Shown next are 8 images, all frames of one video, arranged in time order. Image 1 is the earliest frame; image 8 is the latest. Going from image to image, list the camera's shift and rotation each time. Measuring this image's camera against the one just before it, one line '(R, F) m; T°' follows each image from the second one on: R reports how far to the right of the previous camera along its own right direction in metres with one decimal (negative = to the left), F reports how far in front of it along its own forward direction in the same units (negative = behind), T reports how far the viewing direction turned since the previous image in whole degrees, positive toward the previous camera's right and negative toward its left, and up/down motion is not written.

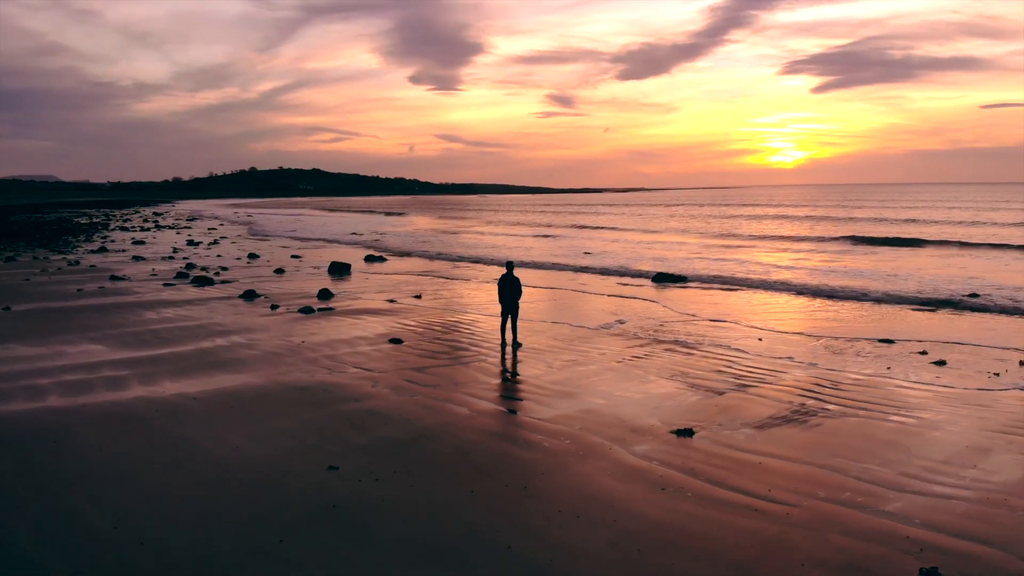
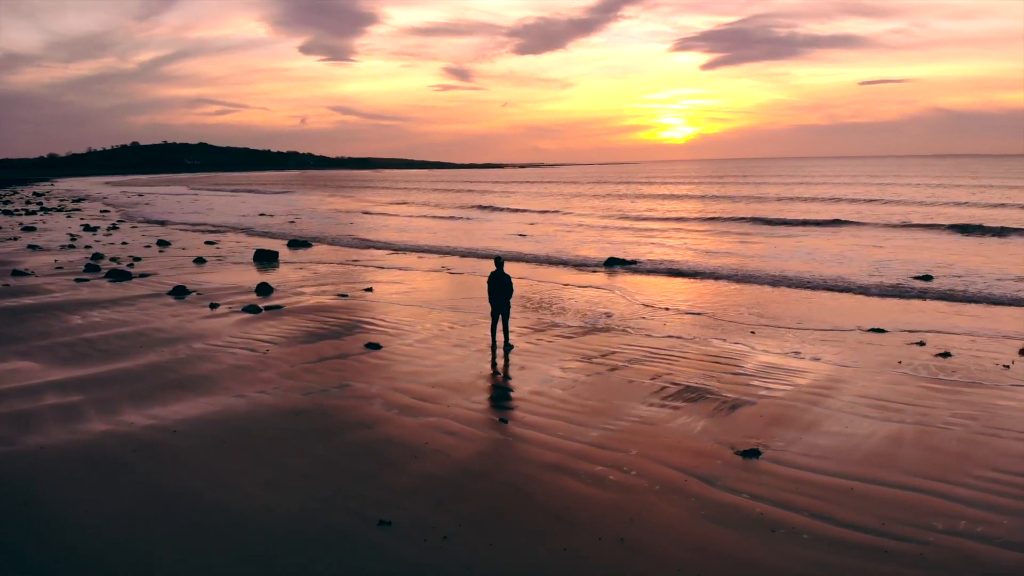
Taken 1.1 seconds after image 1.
(-1.2, +0.9) m; +7°
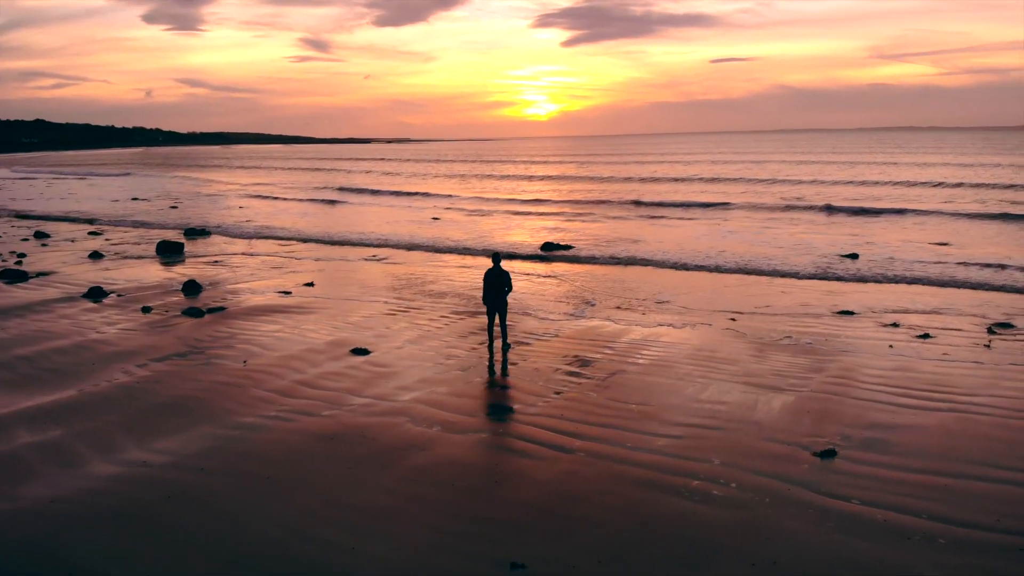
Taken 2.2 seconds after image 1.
(-1.6, +0.6) m; +9°
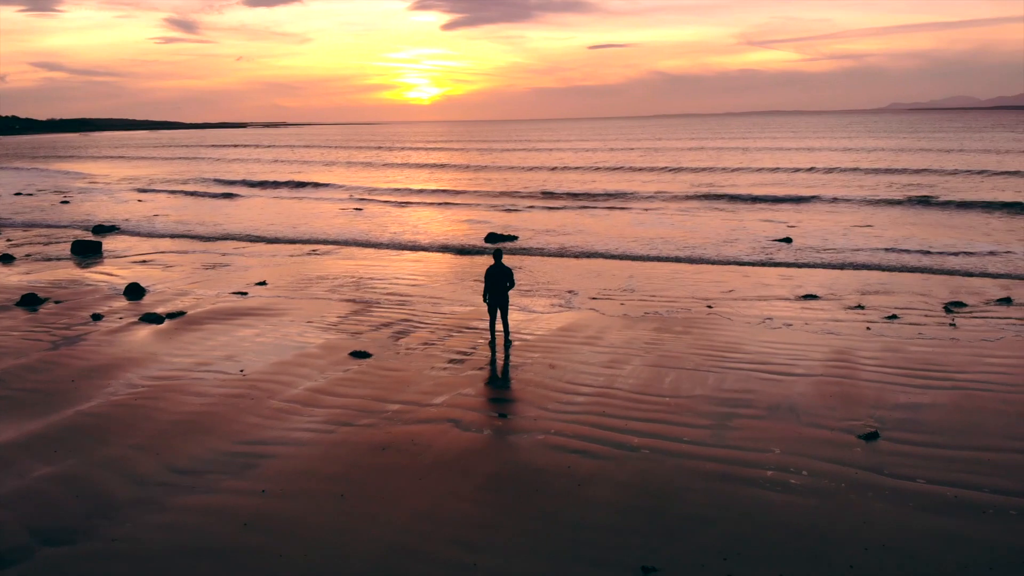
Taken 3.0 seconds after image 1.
(-1.4, +0.2) m; +8°
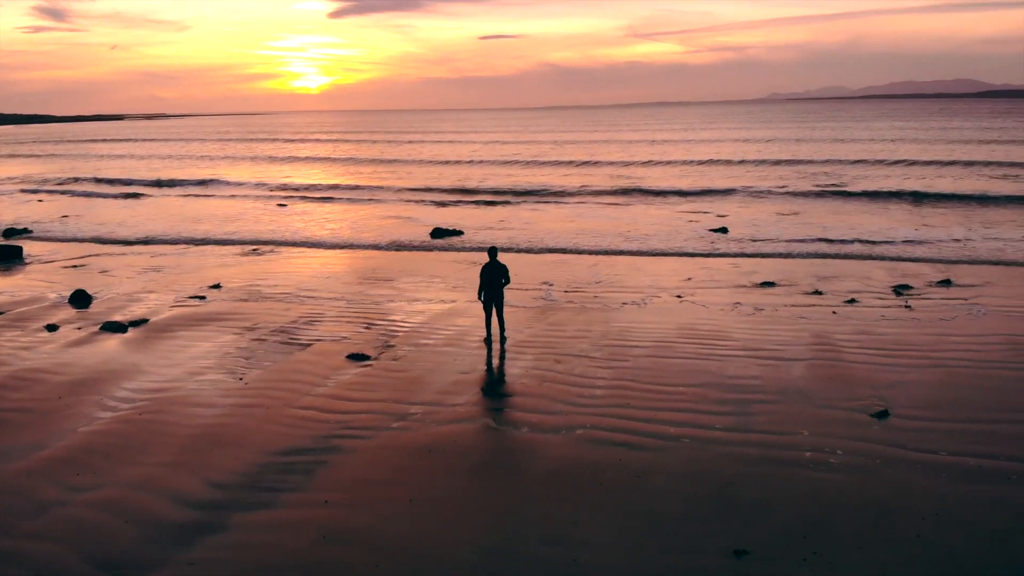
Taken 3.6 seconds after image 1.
(-1.2, 0.0) m; +7°
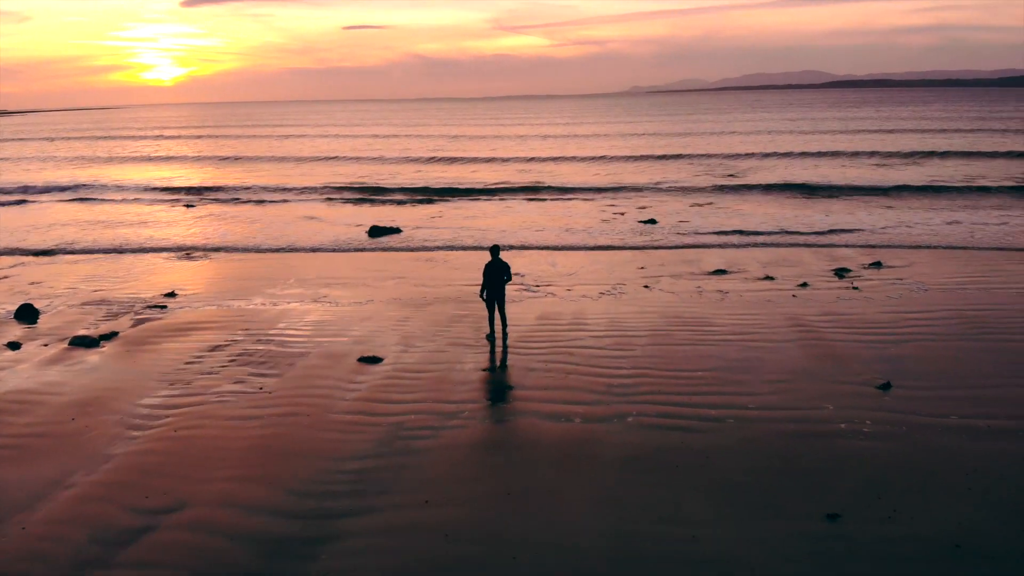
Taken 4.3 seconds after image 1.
(-1.6, -0.2) m; +9°
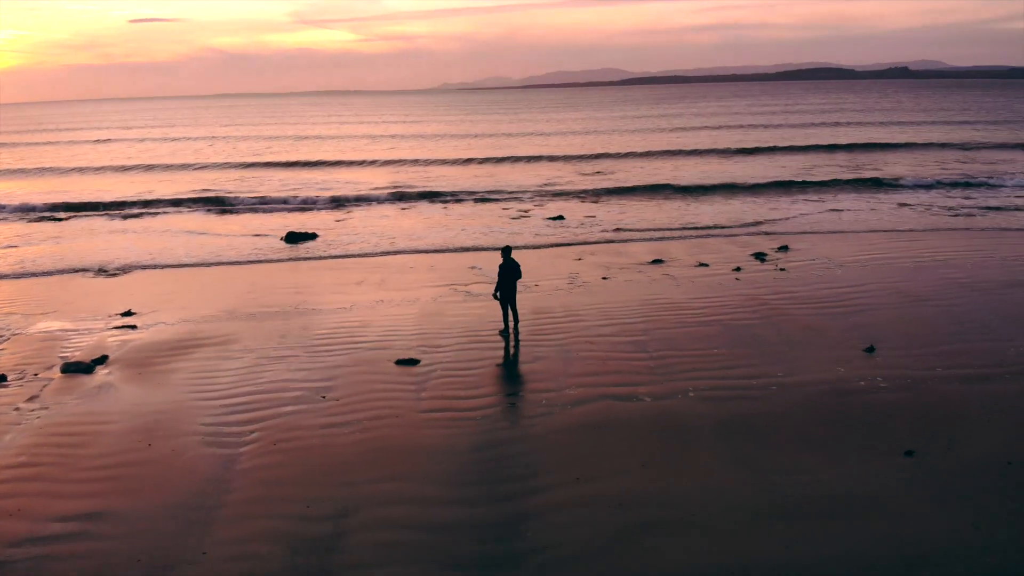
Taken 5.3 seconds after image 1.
(-2.6, -0.4) m; +13°
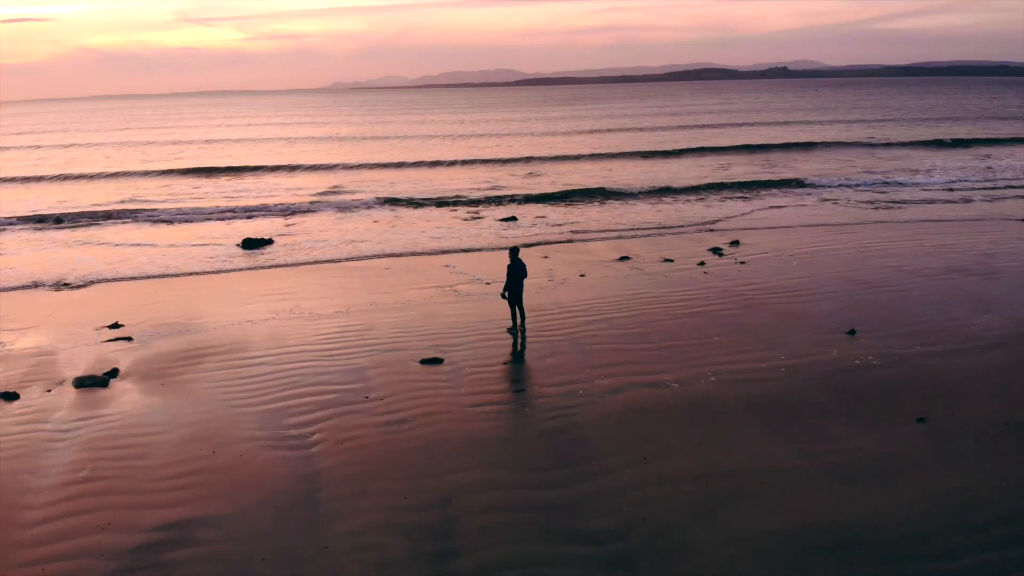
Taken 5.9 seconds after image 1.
(-1.5, -0.5) m; +7°
